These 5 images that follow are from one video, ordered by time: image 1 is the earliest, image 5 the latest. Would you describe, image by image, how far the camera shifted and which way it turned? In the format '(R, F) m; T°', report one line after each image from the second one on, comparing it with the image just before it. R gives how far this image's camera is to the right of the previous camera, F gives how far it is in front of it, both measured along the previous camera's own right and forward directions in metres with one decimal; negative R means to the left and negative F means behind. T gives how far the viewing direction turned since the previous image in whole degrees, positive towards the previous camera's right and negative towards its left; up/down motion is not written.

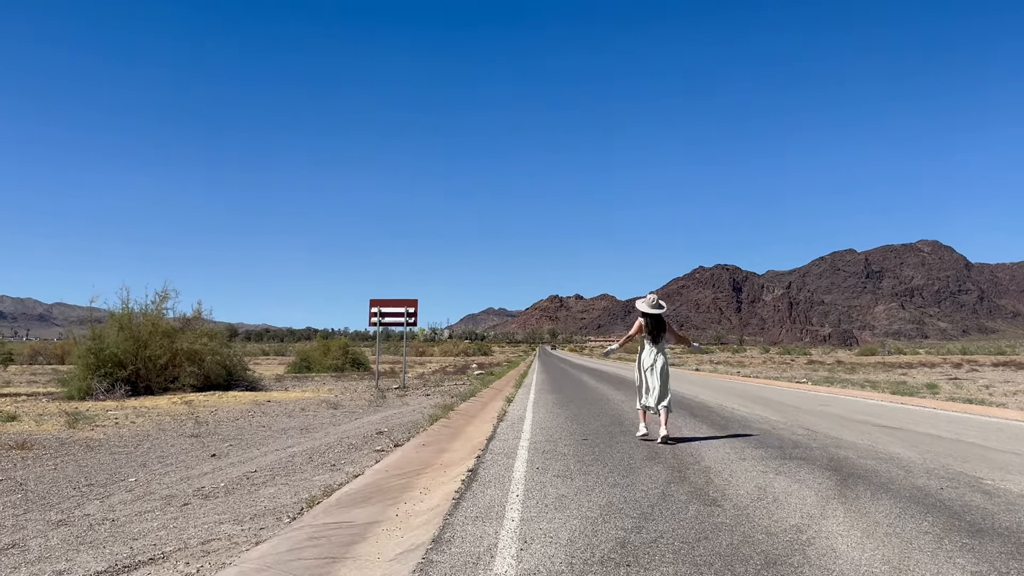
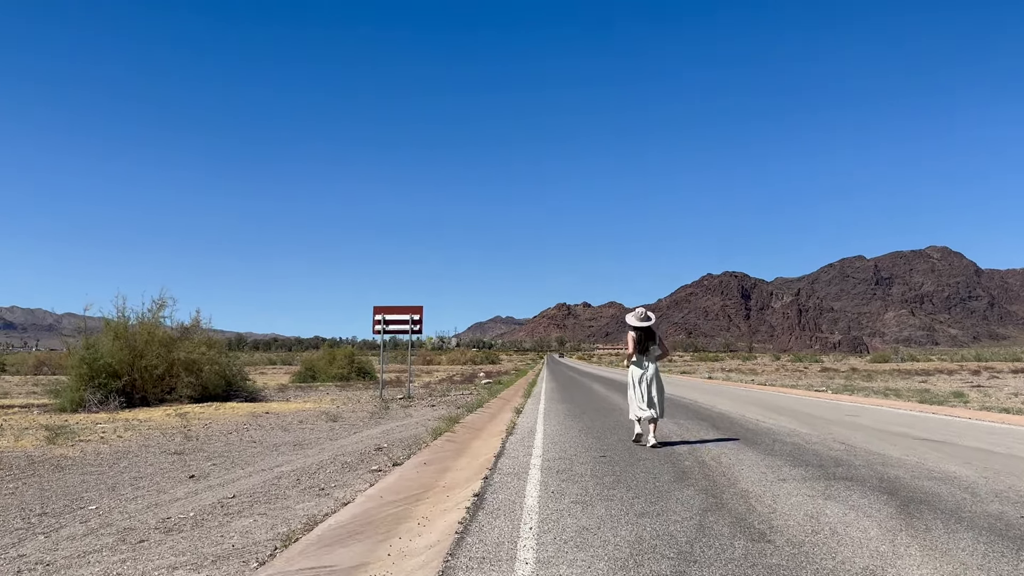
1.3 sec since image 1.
(0.0, +0.9) m; -1°
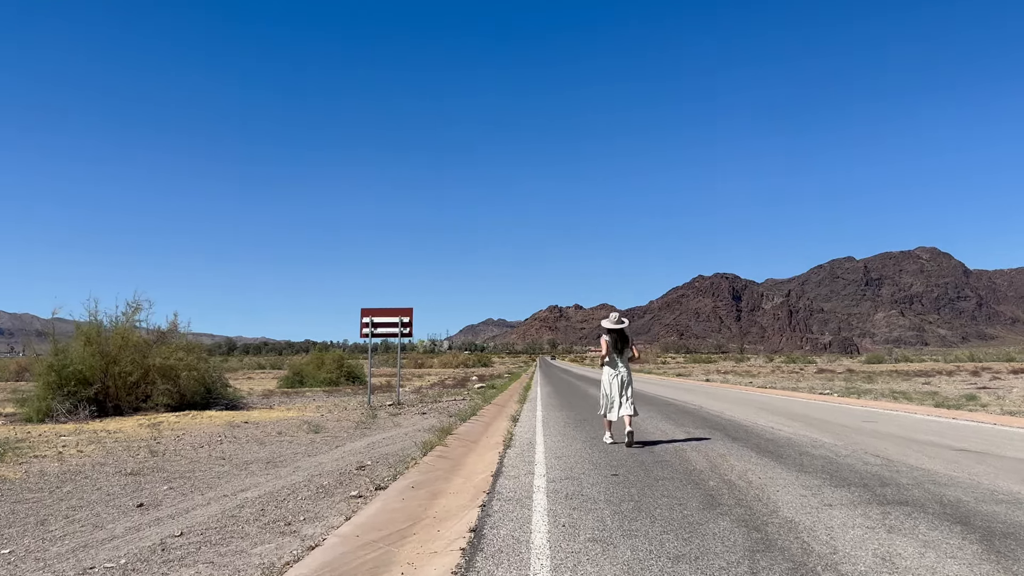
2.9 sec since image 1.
(-0.1, +1.1) m; +1°
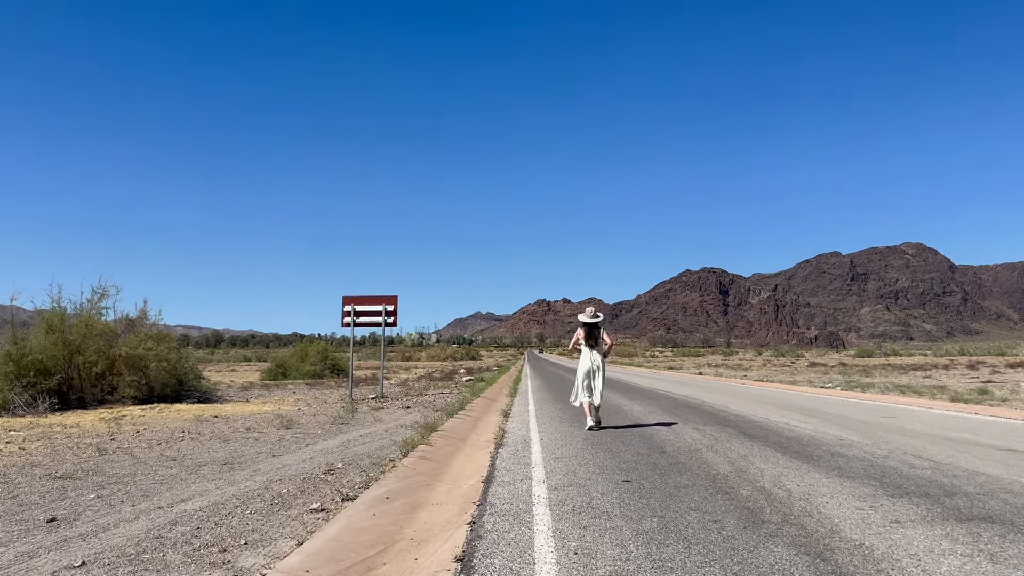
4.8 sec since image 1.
(-0.1, +1.3) m; +1°
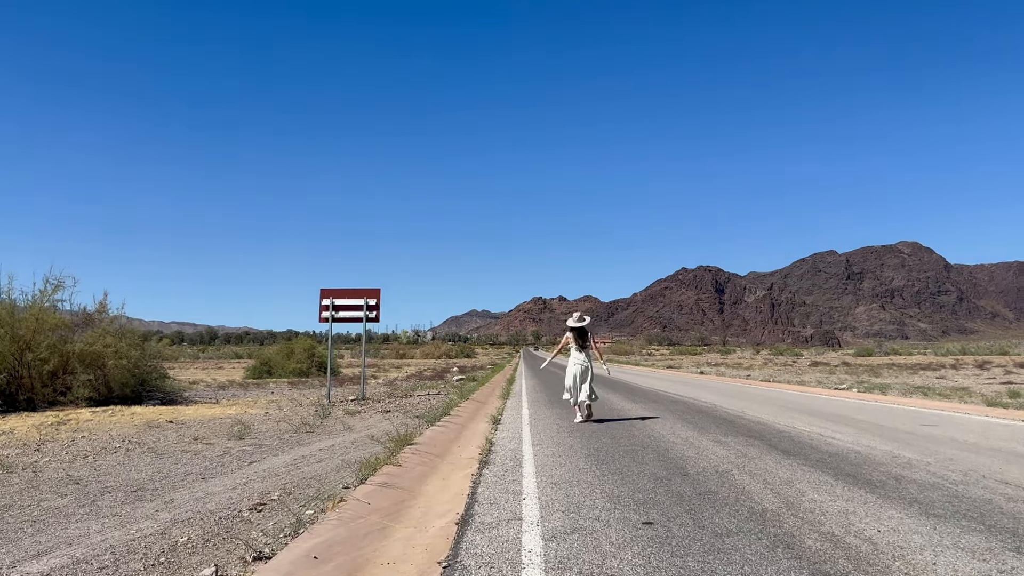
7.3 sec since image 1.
(+0.1, +1.8) m; 0°
